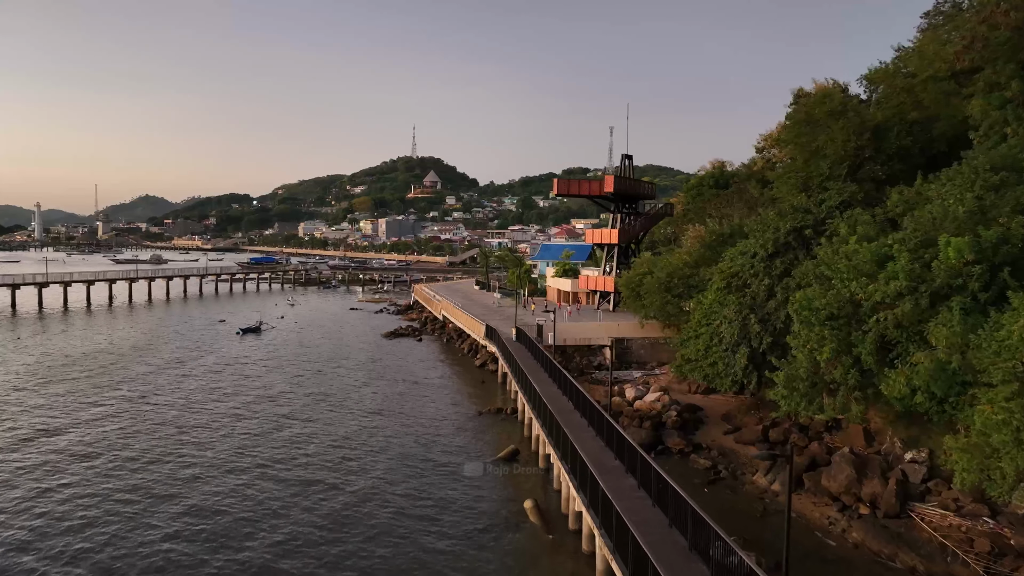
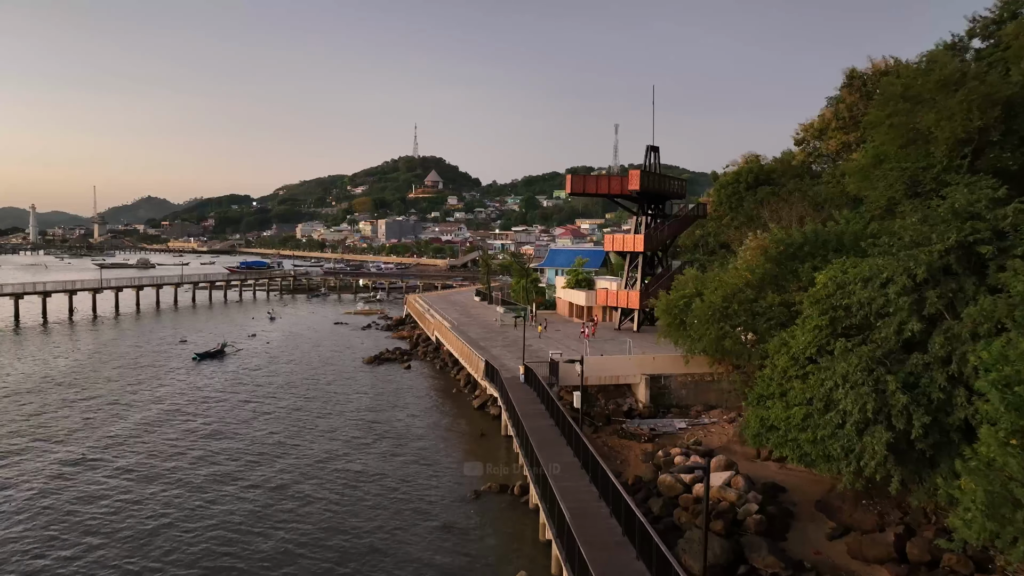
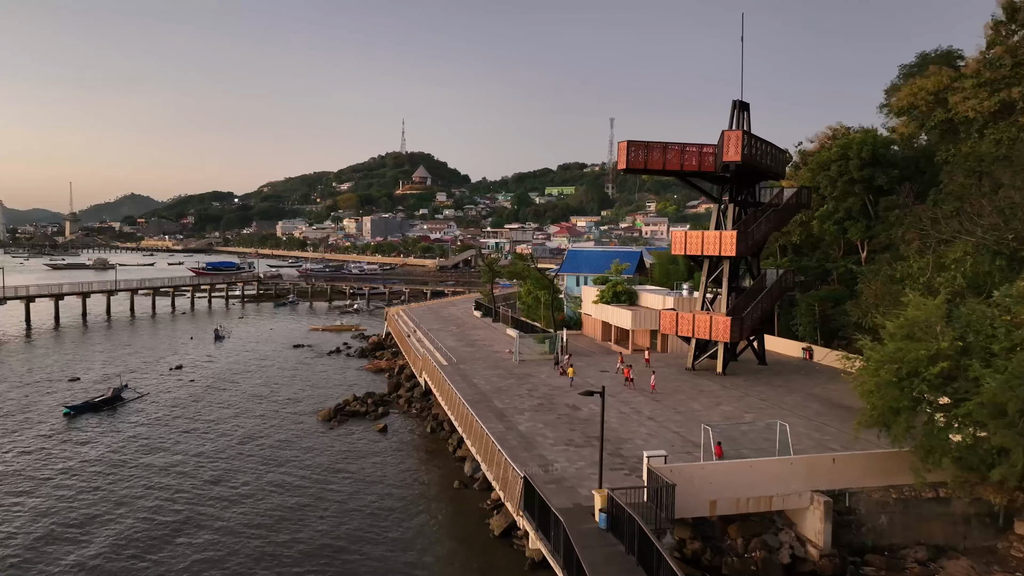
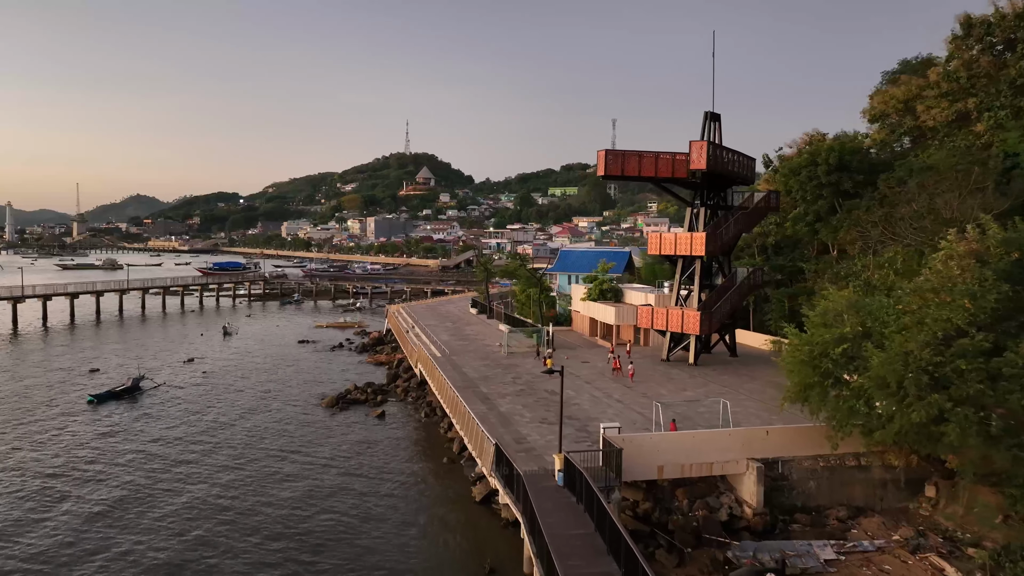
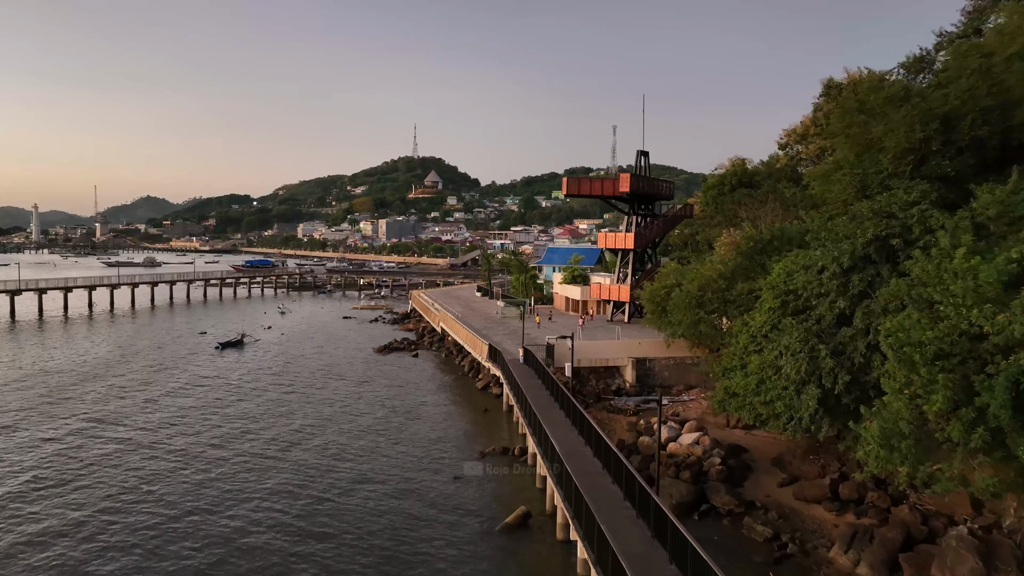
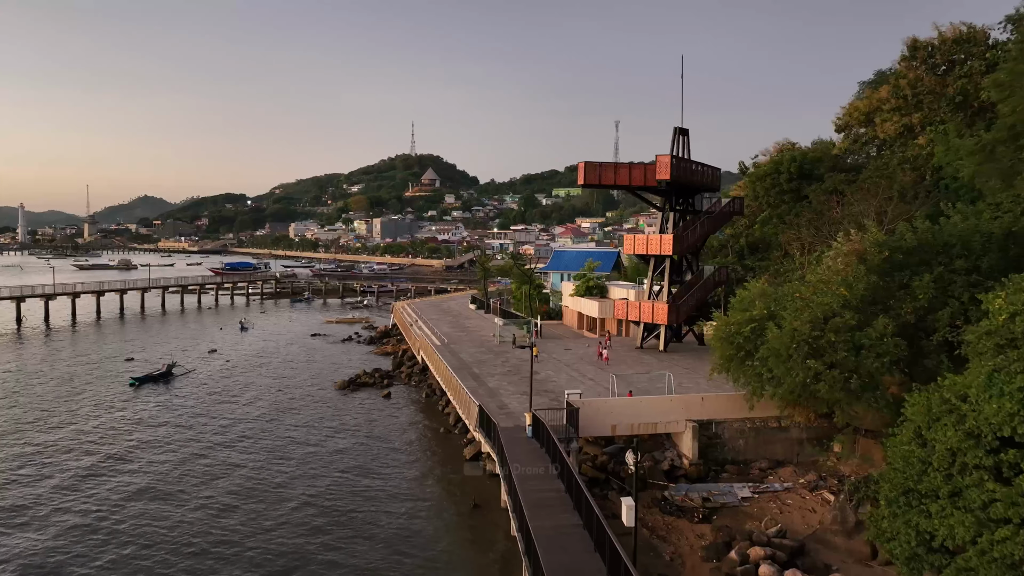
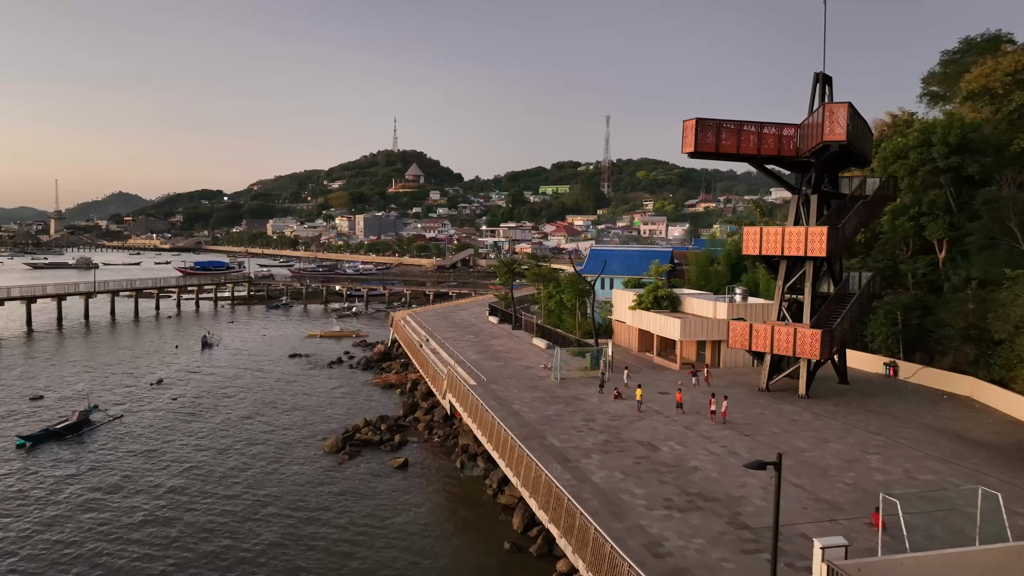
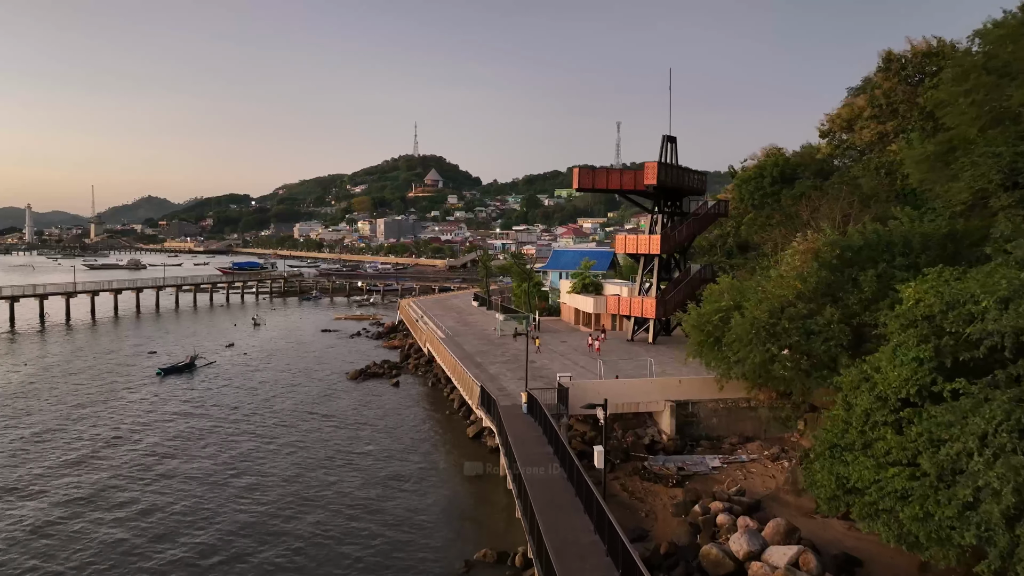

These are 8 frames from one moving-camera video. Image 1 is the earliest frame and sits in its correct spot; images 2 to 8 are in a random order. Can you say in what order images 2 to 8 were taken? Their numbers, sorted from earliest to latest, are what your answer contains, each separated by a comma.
5, 2, 8, 6, 4, 3, 7
